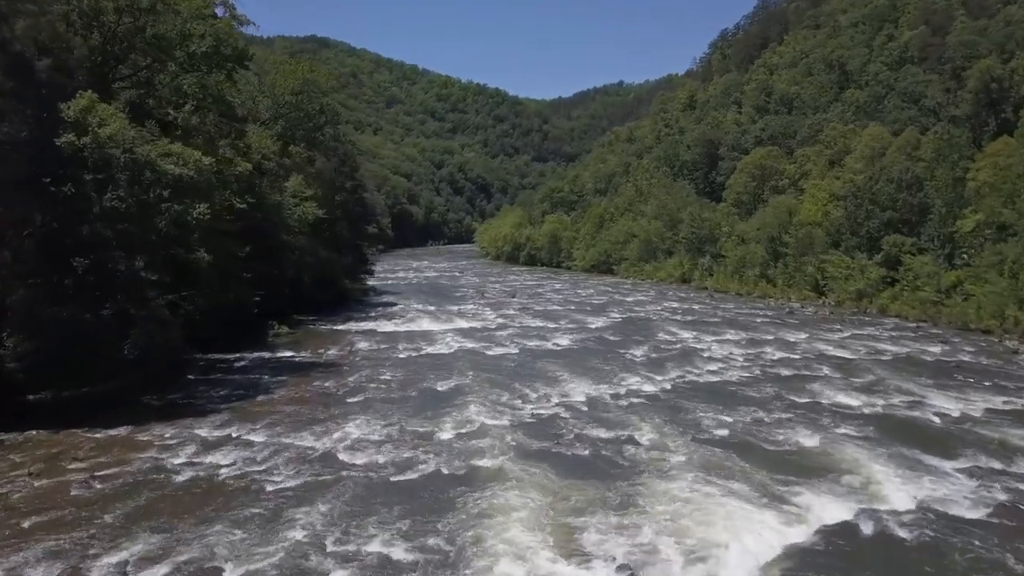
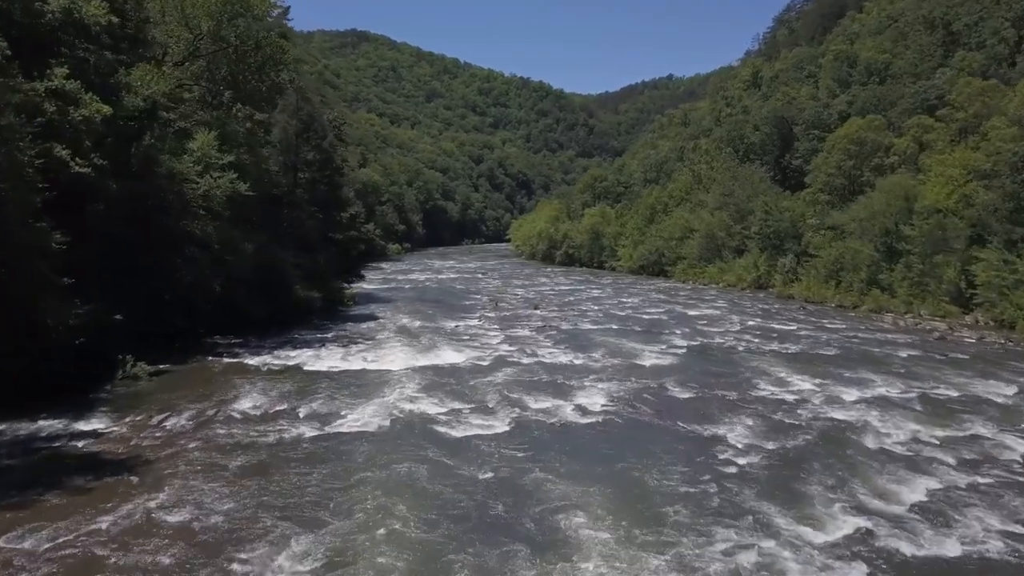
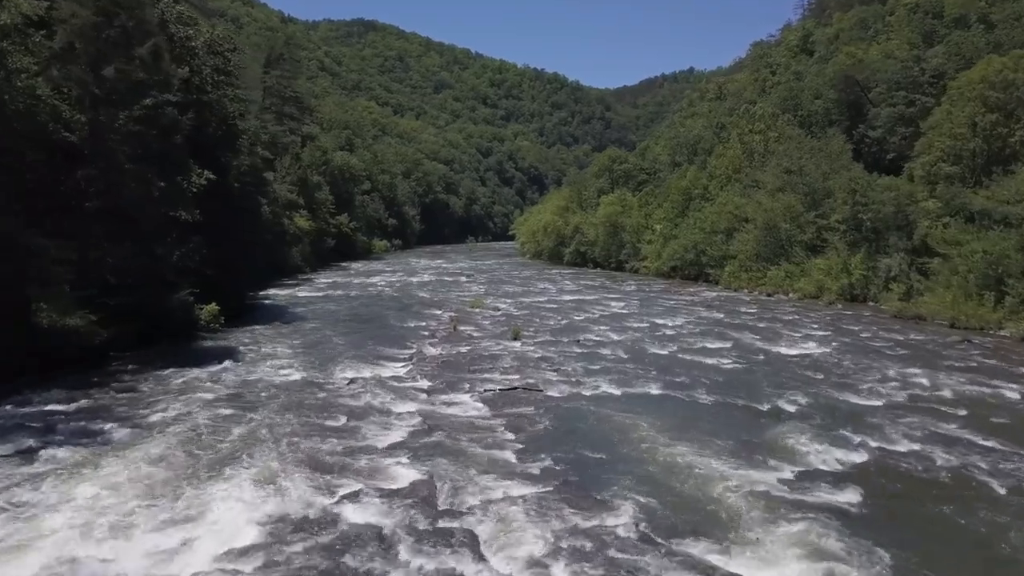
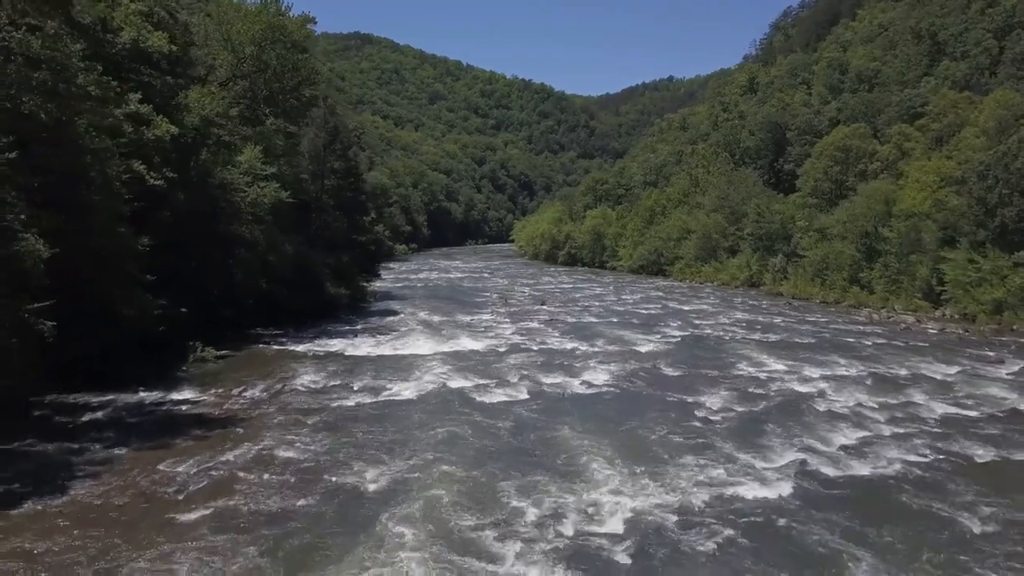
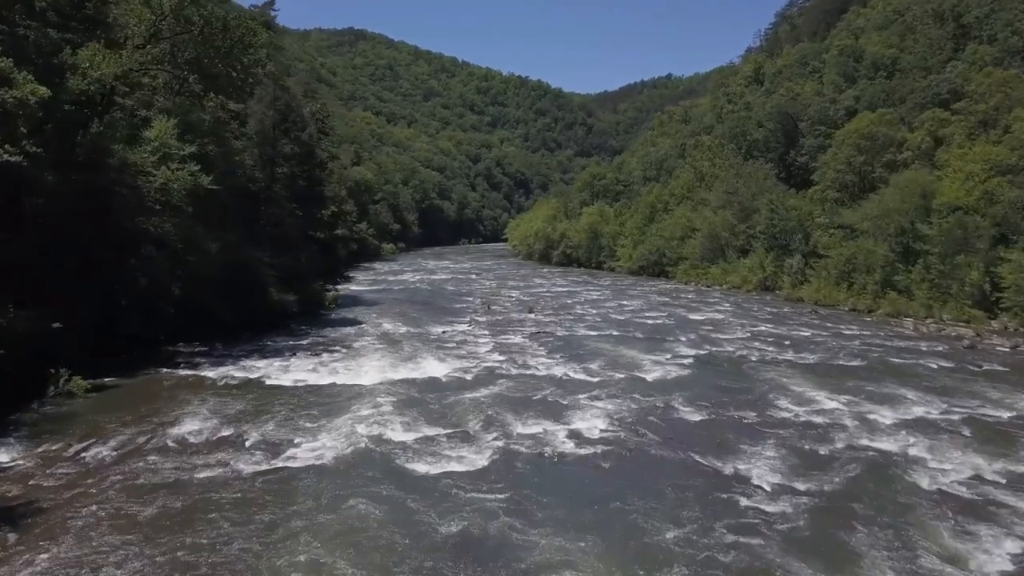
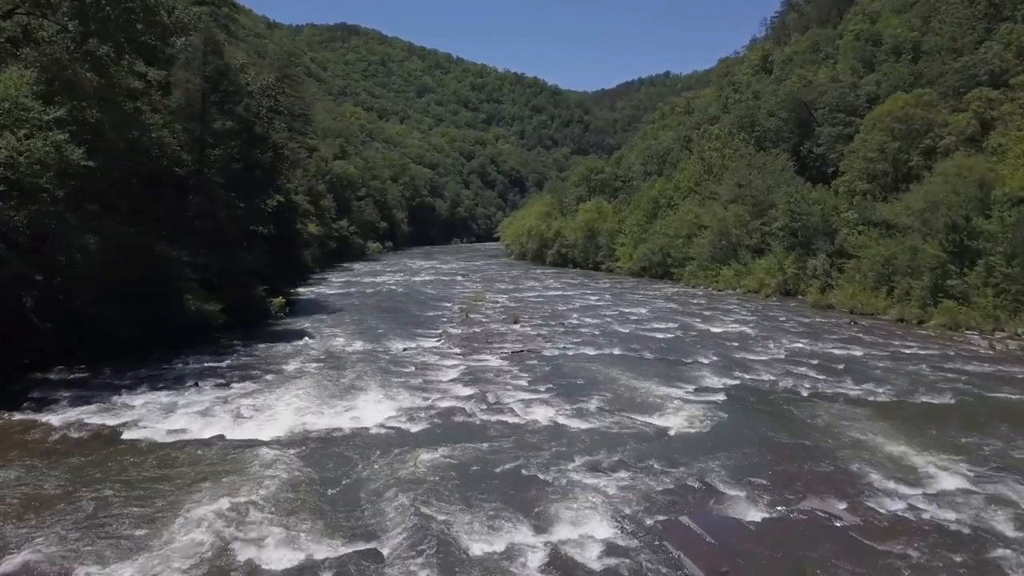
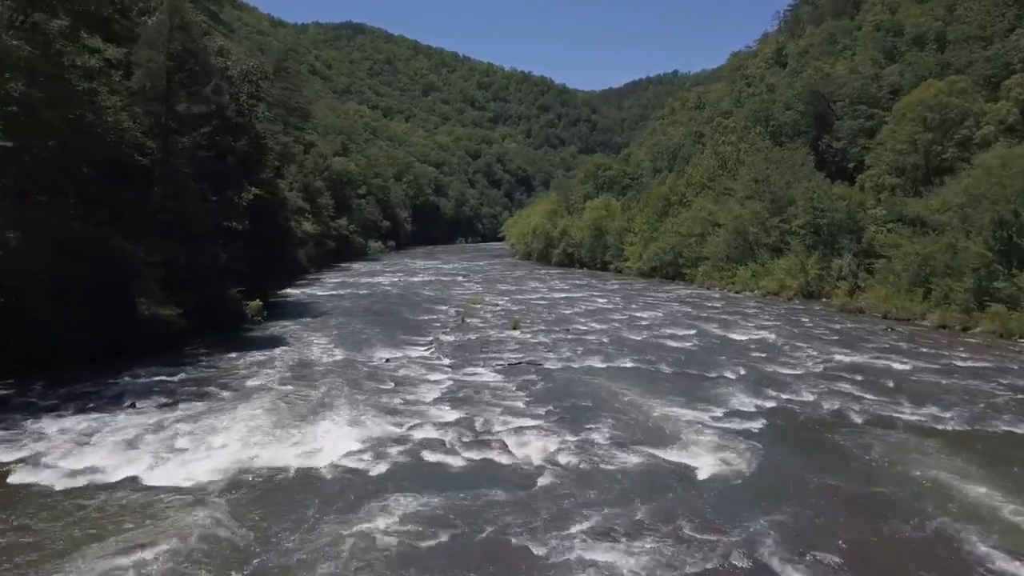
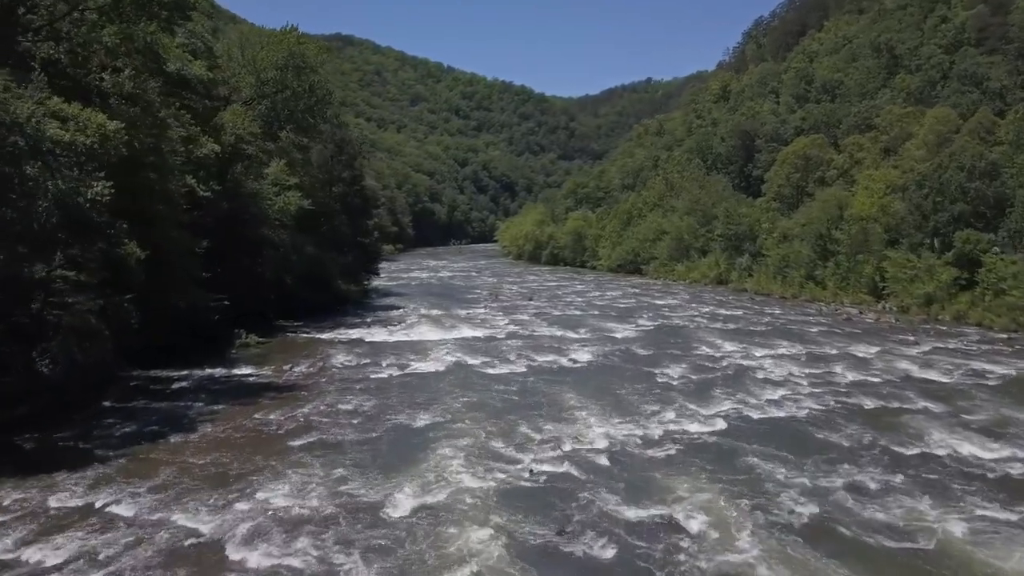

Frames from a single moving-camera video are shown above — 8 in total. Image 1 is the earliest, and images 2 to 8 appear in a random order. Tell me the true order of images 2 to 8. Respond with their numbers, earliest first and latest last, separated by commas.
8, 4, 2, 5, 6, 7, 3
